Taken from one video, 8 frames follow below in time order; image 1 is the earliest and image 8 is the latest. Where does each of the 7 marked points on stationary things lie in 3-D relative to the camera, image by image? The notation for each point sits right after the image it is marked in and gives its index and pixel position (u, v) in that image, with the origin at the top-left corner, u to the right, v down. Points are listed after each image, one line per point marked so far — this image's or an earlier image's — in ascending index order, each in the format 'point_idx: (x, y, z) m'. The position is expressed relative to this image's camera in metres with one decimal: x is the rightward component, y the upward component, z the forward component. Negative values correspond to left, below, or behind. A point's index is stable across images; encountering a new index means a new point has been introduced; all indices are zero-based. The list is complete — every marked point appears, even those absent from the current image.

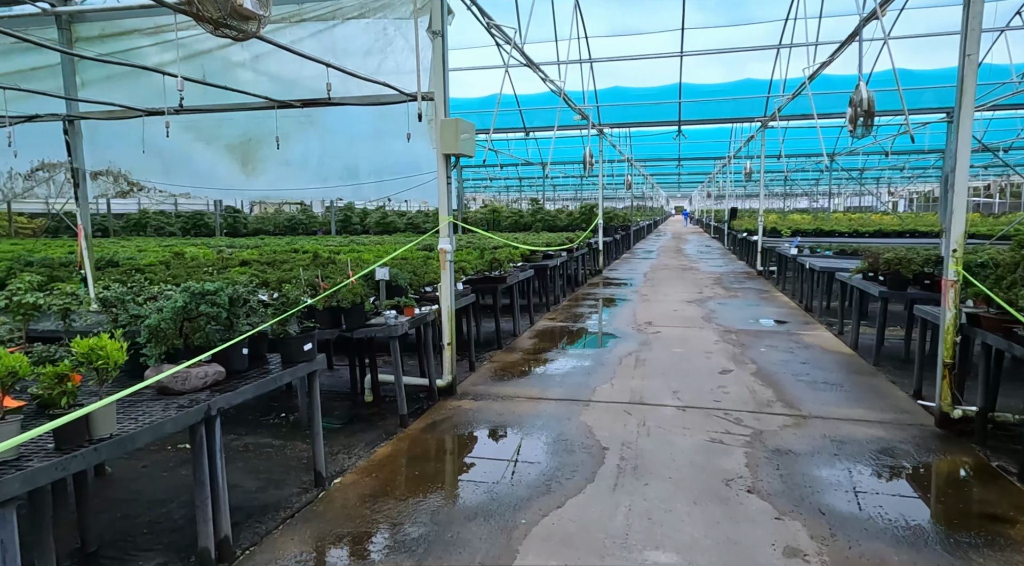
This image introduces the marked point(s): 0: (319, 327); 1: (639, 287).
0: (-1.5, -0.3, +5.5) m
1: (+2.6, -0.1, +14.2) m
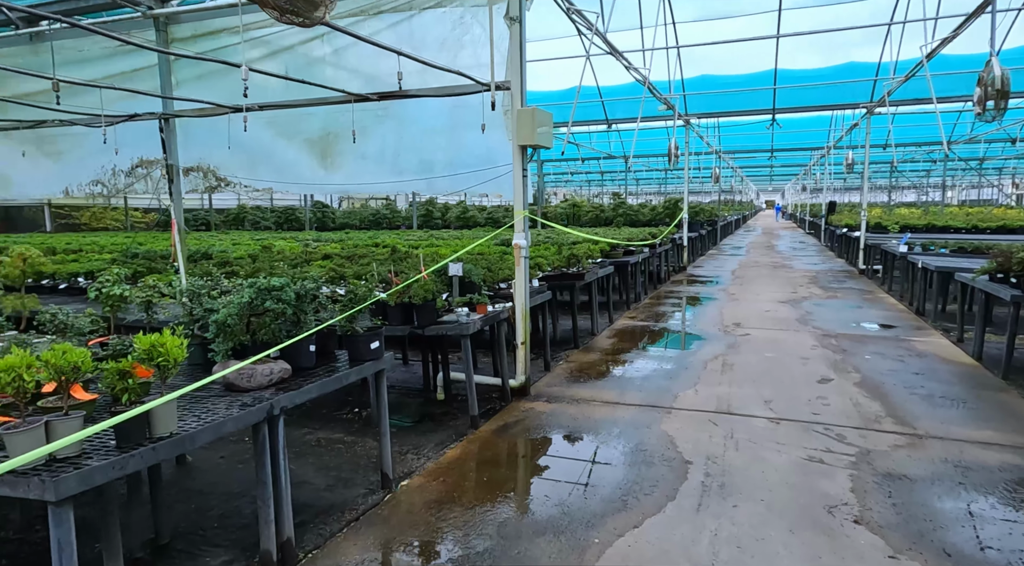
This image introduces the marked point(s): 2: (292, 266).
0: (-0.9, -0.3, +5.4) m
1: (+4.2, 0.0, +13.5) m
2: (-2.4, +0.2, +7.8) m
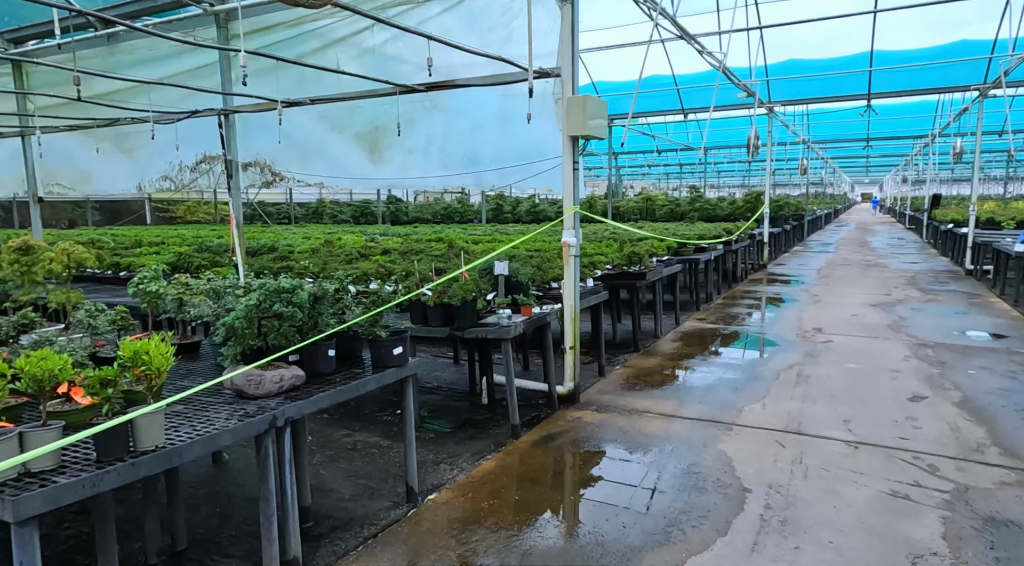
0: (-0.6, -0.3, +5.1) m
1: (+5.4, 0.0, +12.6) m
2: (-1.8, +0.2, +7.7) m
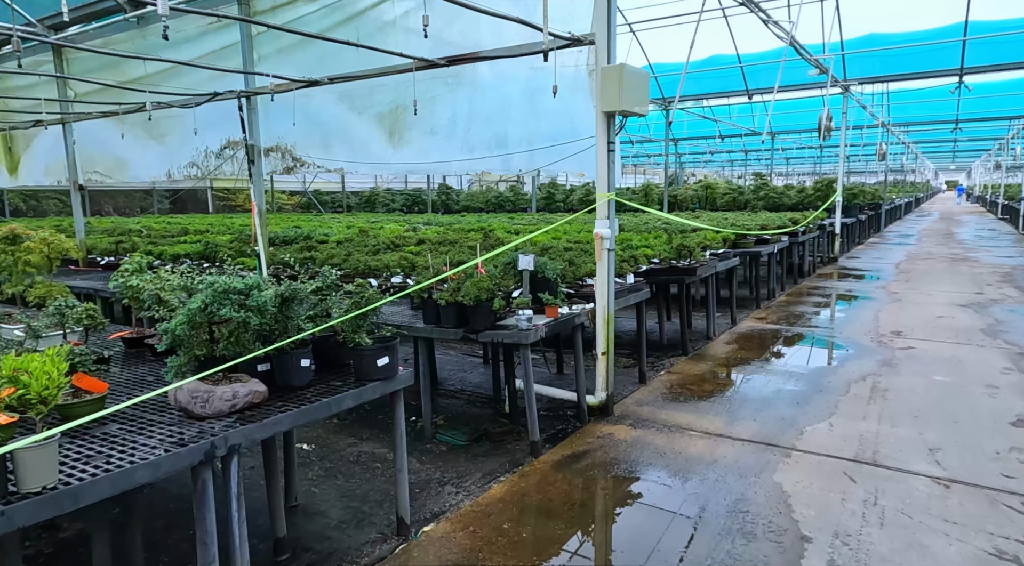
0: (-0.4, -0.3, +4.6) m
1: (+6.2, 0.0, +11.5) m
2: (-1.4, +0.3, +7.2) m
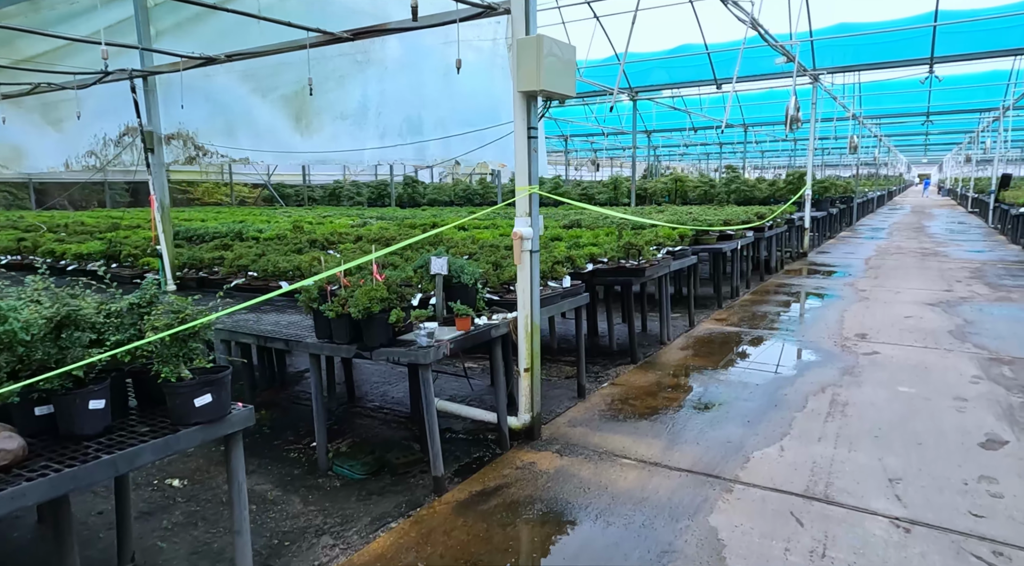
0: (-1.0, -0.3, +3.9) m
1: (+5.5, +0.1, +11.0) m
2: (-2.0, +0.3, +6.5) m
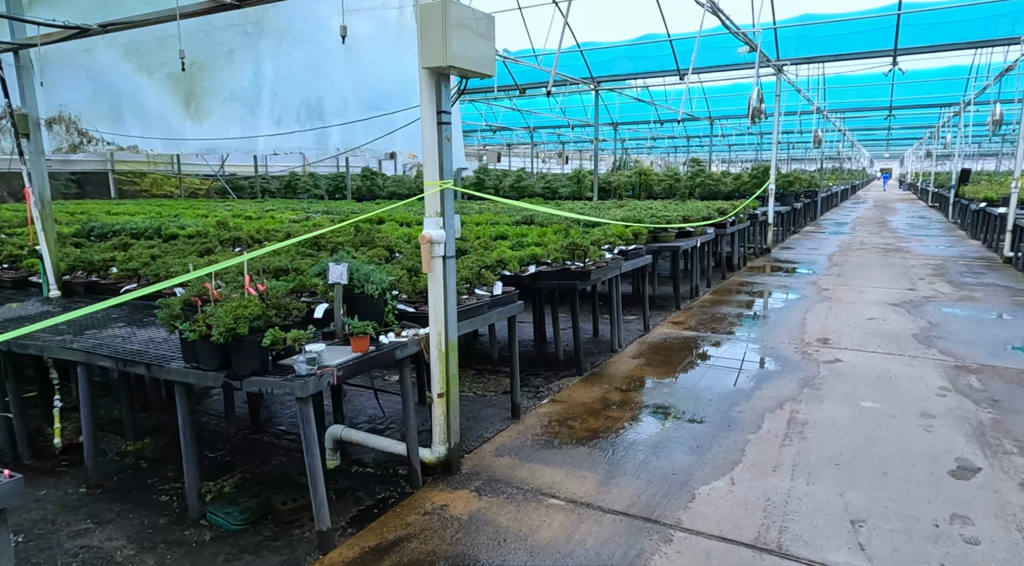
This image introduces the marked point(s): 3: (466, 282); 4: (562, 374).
0: (-1.4, -0.4, +3.3) m
1: (+4.7, +0.1, +10.6) m
2: (-2.6, +0.2, +5.8) m
3: (-0.3, 0.0, +4.6) m
4: (+0.4, -0.8, +5.8) m
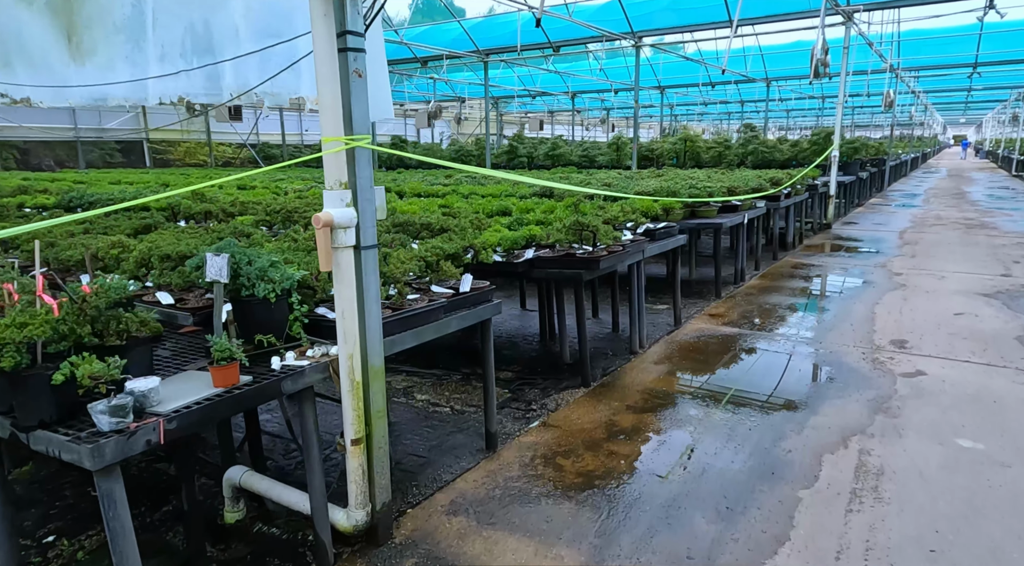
0: (-1.7, -0.4, +2.2) m
1: (+5.0, +0.3, +9.1) m
2: (-2.7, +0.4, +4.8) m
3: (-0.5, 0.0, +3.4) m
4: (+0.3, -0.7, +4.7) m
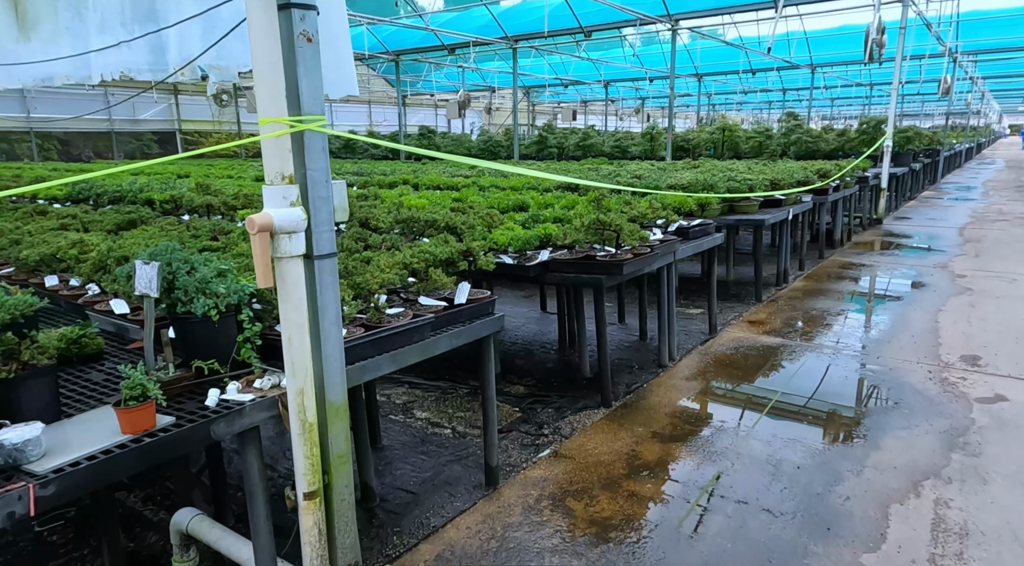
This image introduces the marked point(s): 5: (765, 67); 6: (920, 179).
0: (-1.7, -0.4, +1.8) m
1: (+5.3, +0.3, +8.4) m
2: (-2.6, +0.3, +4.4) m
3: (-0.5, 0.0, +2.9) m
4: (+0.4, -0.7, +4.2) m
5: (+6.6, +5.7, +18.5) m
6: (+8.9, +2.2, +15.5) m
